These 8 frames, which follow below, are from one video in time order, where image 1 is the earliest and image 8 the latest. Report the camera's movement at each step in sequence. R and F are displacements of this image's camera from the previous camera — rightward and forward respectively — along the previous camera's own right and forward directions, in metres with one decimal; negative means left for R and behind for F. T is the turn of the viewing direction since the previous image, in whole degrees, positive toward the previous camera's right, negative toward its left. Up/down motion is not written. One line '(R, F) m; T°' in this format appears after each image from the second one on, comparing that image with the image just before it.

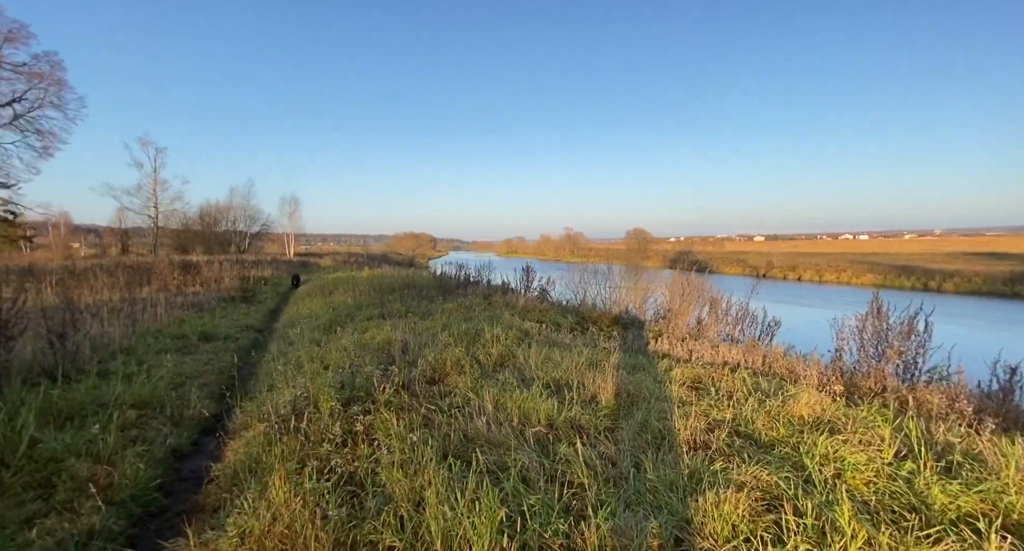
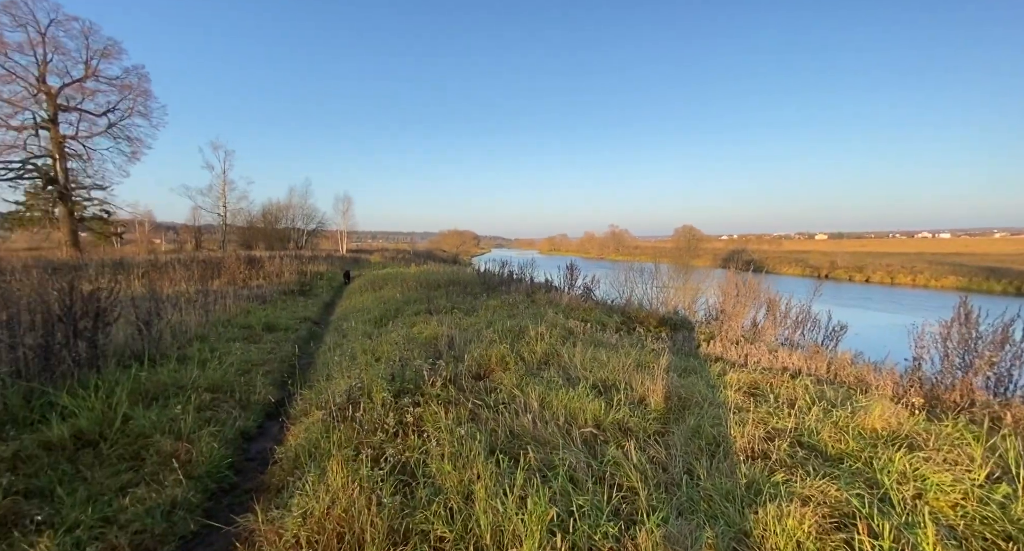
(-0.1, 0.0) m; -6°
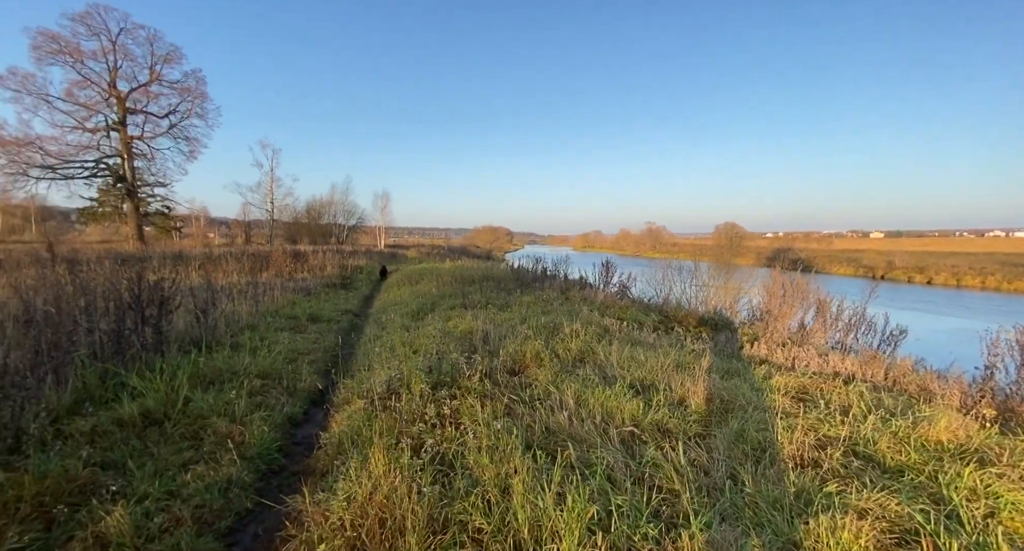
(-0.1, 0.0) m; -5°
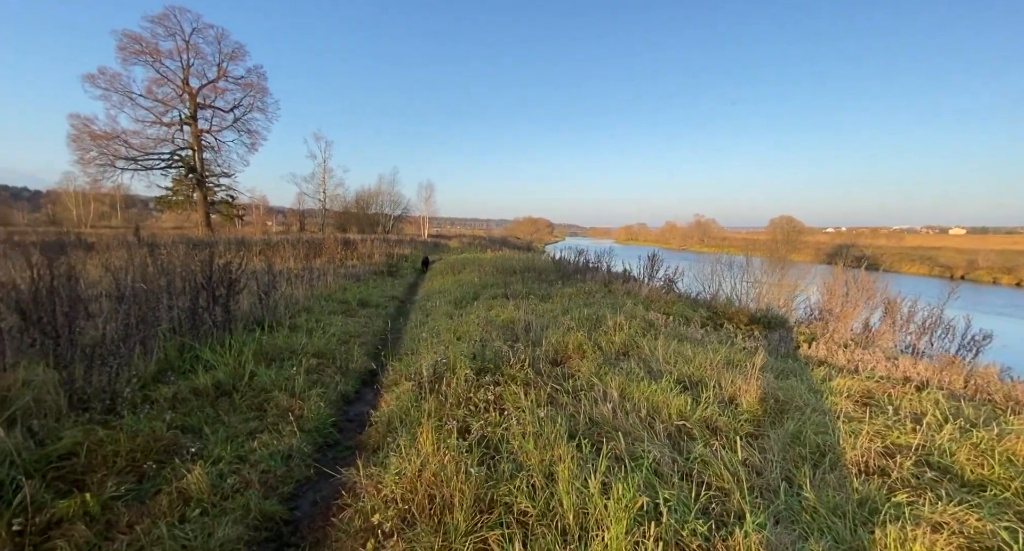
(-0.1, 0.0) m; -6°
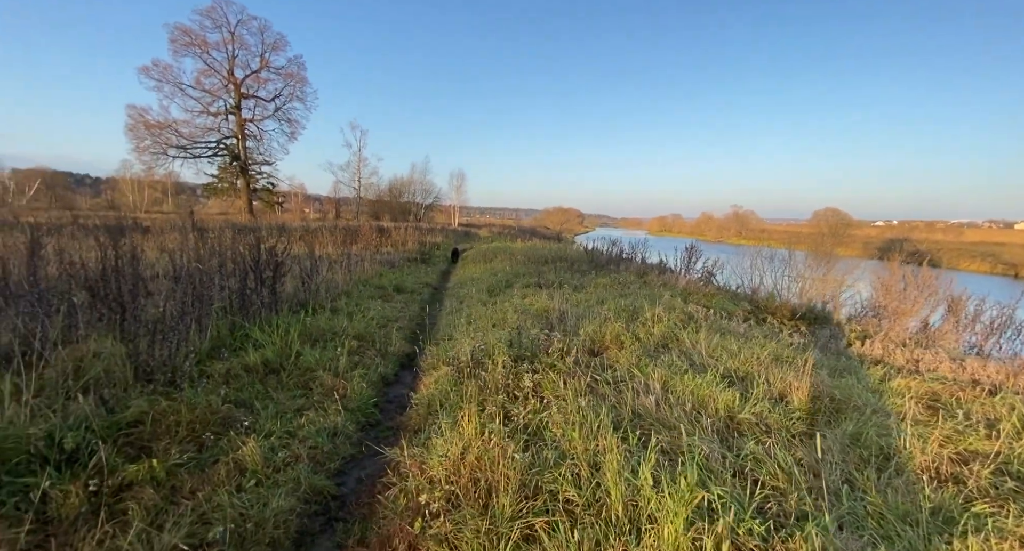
(-0.1, +0.1) m; -4°
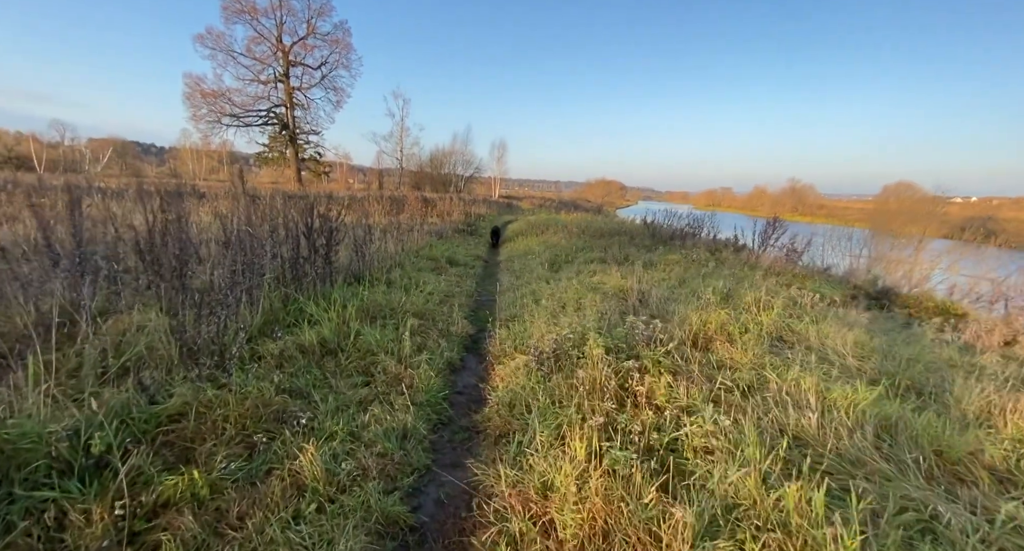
(-0.6, +0.8) m; -5°
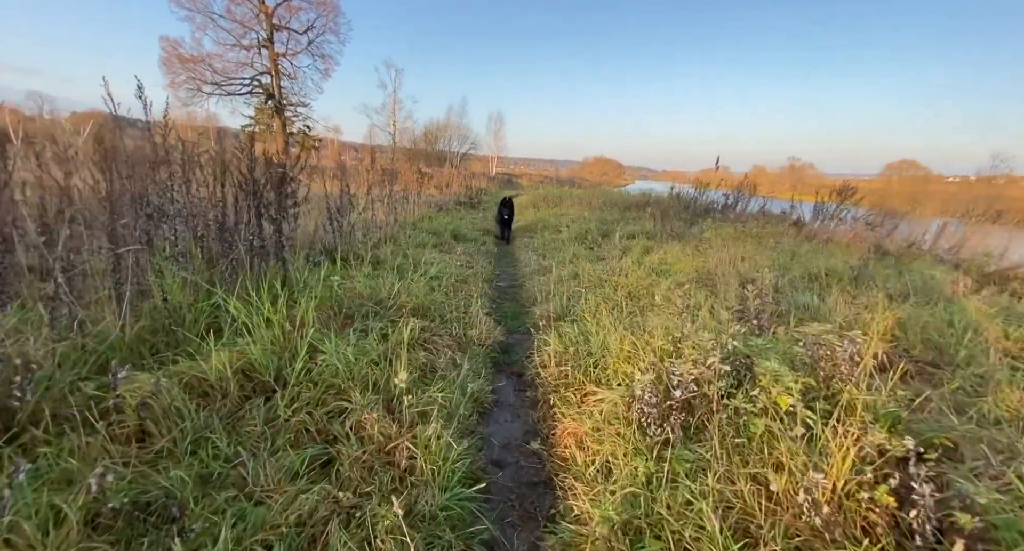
(-0.5, +1.8) m; +1°
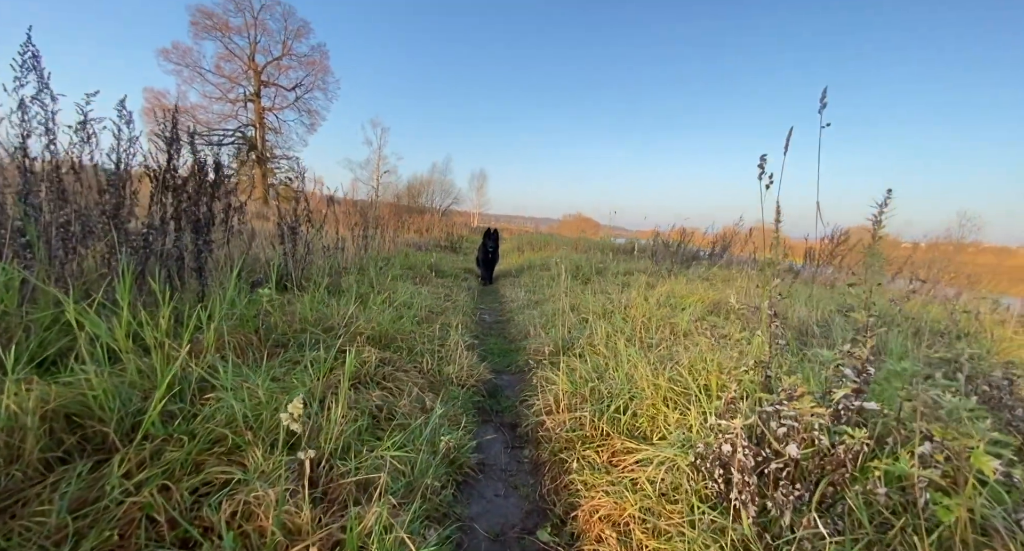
(-0.1, +0.7) m; +3°
